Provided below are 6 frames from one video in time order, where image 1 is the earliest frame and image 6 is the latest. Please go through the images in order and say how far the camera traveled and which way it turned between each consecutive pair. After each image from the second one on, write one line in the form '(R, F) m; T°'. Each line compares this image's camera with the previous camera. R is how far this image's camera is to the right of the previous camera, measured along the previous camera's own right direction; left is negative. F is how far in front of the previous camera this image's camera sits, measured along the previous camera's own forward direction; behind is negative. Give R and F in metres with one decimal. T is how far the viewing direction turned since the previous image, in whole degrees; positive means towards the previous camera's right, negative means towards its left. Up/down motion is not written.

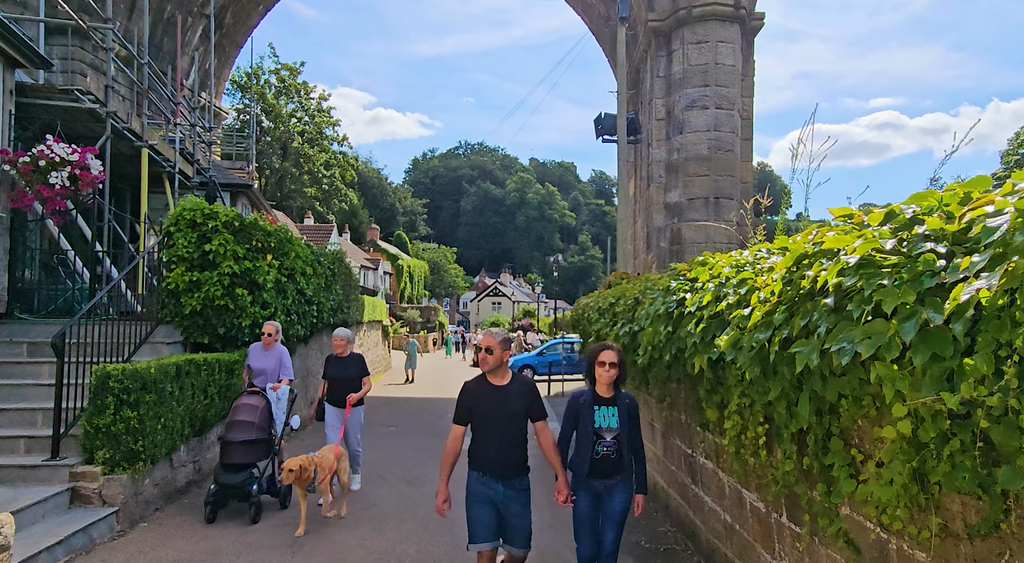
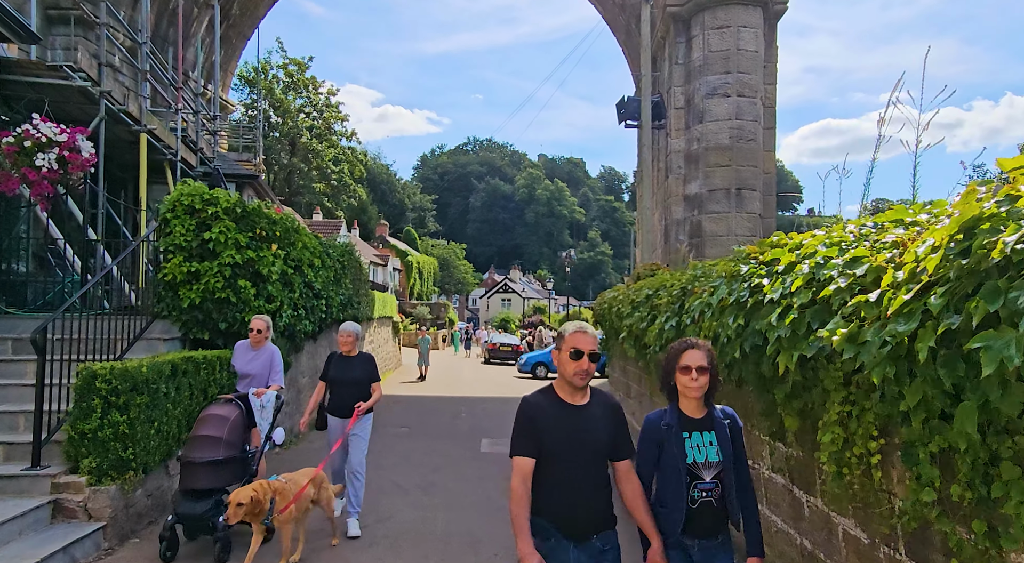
(-0.2, +0.6) m; -1°
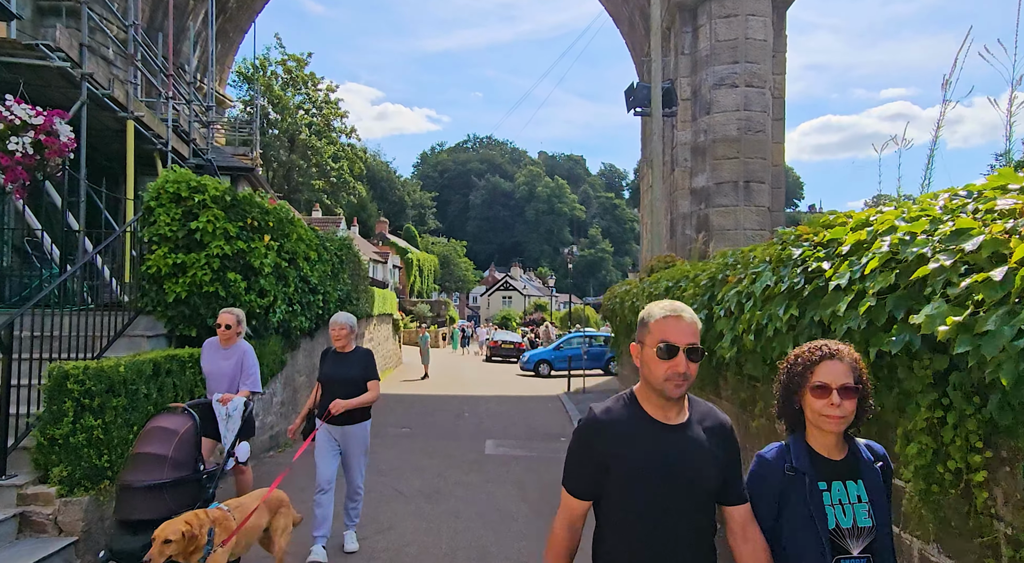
(-0.1, +0.5) m; 0°
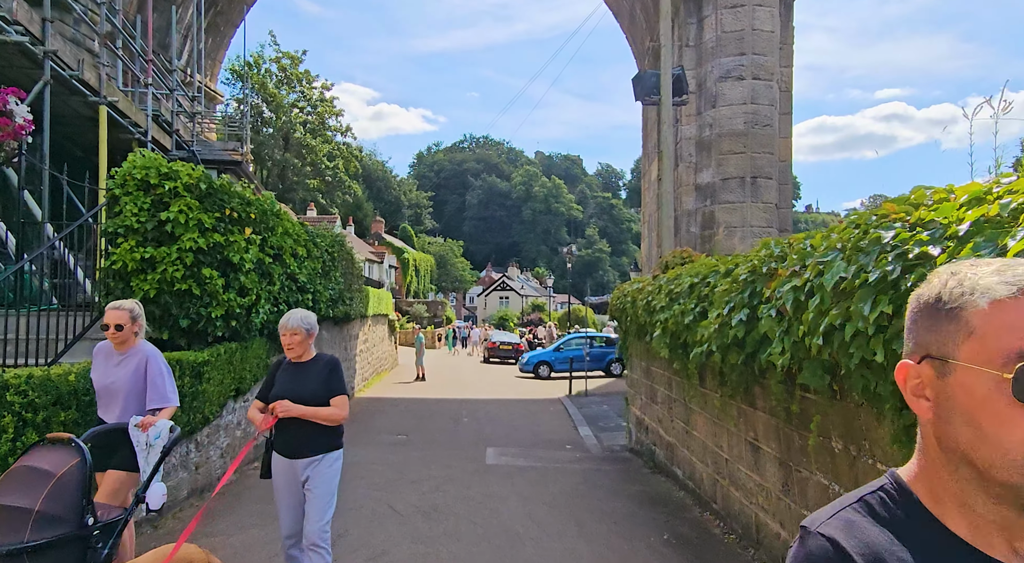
(-0.1, +0.6) m; 0°
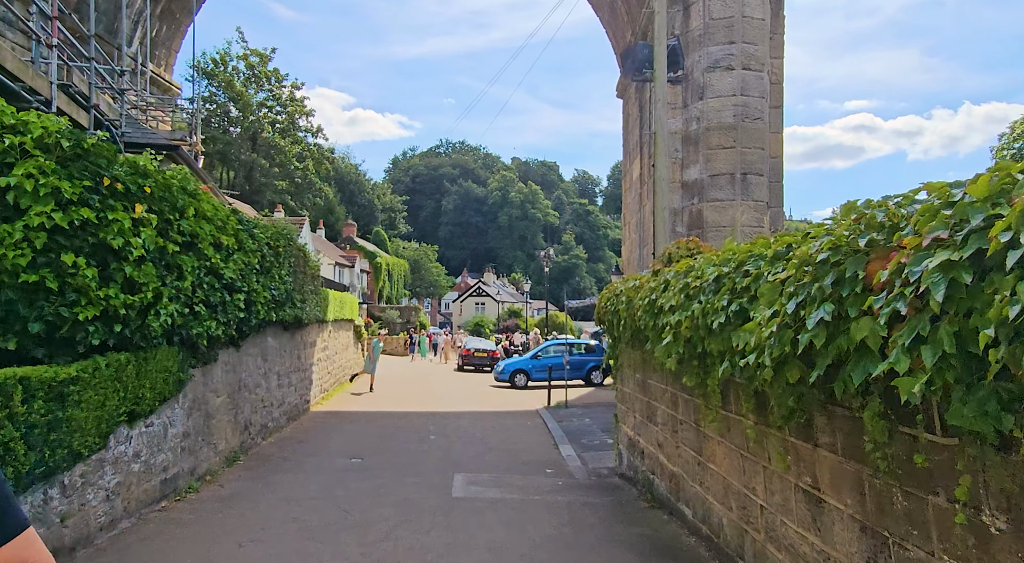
(+0.1, +1.4) m; +2°
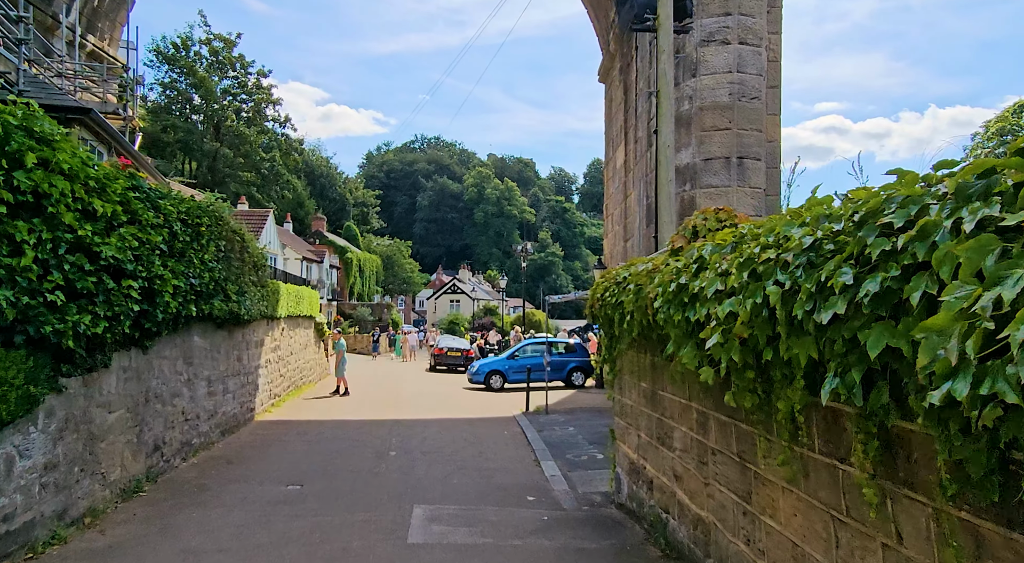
(0.0, +1.6) m; +2°
